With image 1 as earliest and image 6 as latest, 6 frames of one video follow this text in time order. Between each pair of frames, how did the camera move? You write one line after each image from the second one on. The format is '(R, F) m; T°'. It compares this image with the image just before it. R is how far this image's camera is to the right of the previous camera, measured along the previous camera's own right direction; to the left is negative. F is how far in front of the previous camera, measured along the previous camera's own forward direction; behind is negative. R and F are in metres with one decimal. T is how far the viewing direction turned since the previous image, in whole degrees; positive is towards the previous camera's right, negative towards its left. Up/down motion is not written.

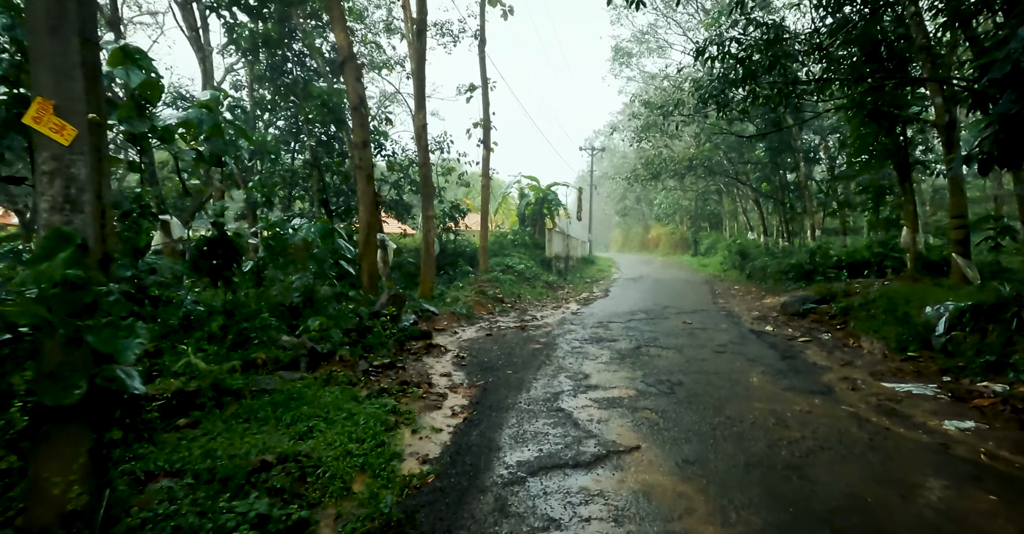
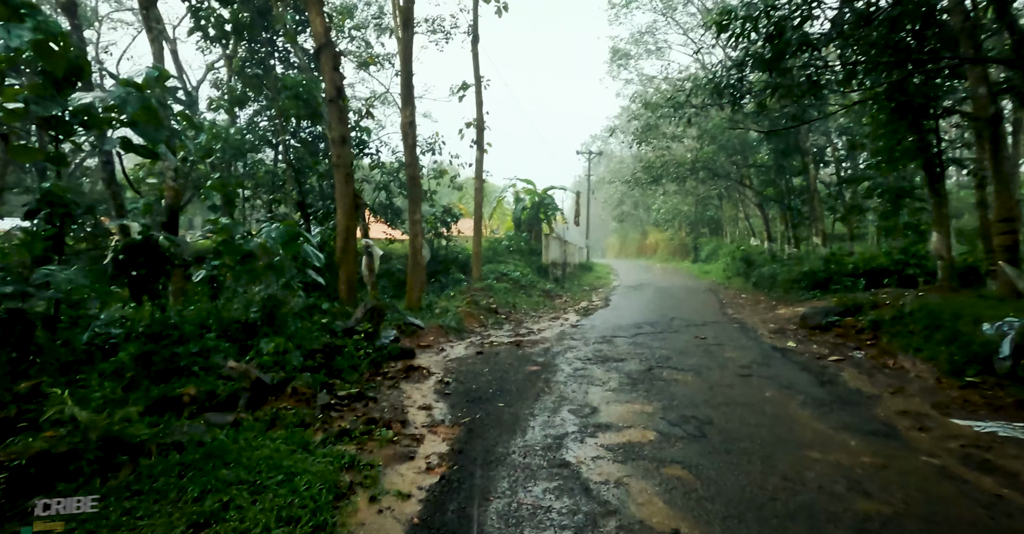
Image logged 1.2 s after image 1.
(0.0, +0.9) m; 0°
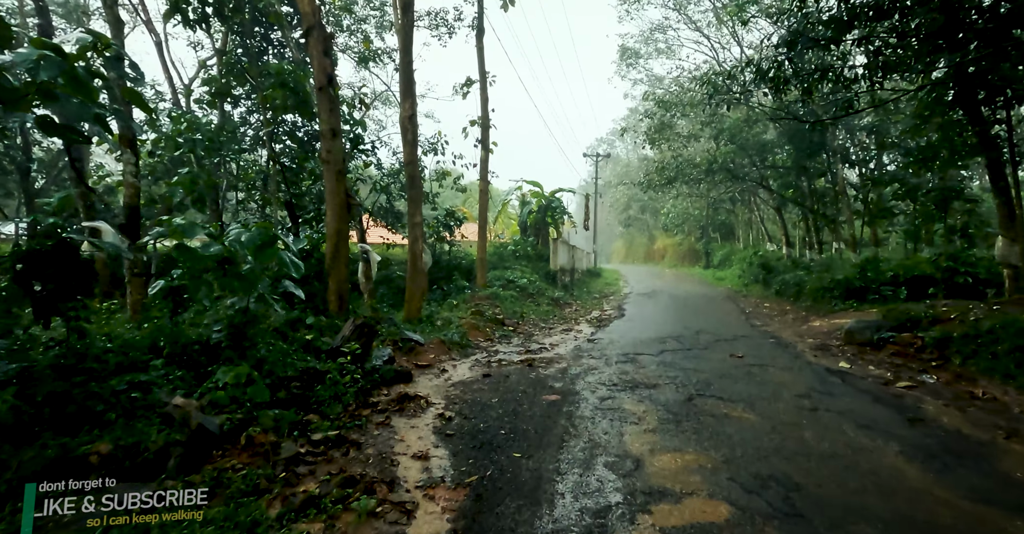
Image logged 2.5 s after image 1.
(-0.1, +0.9) m; 0°
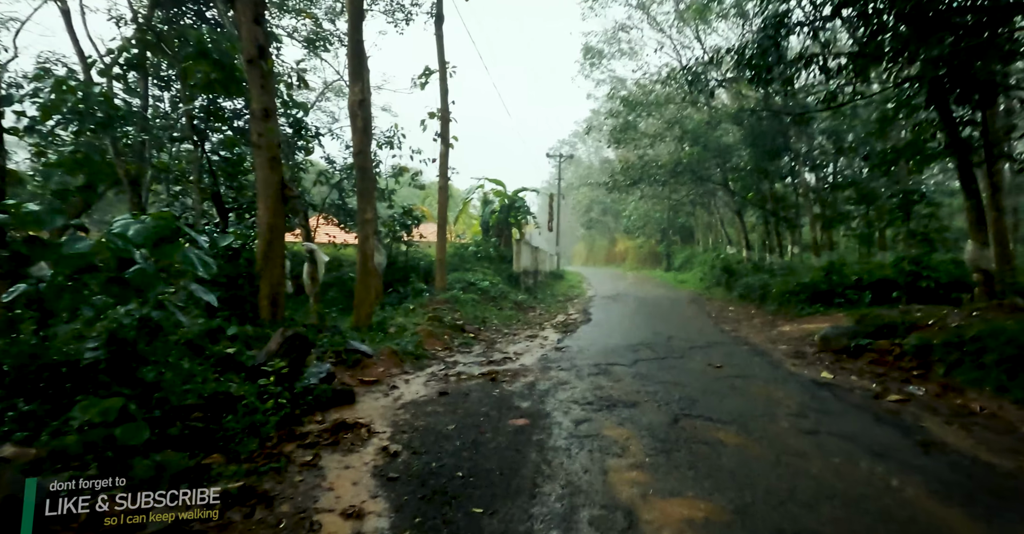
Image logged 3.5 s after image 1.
(0.0, +0.7) m; +4°
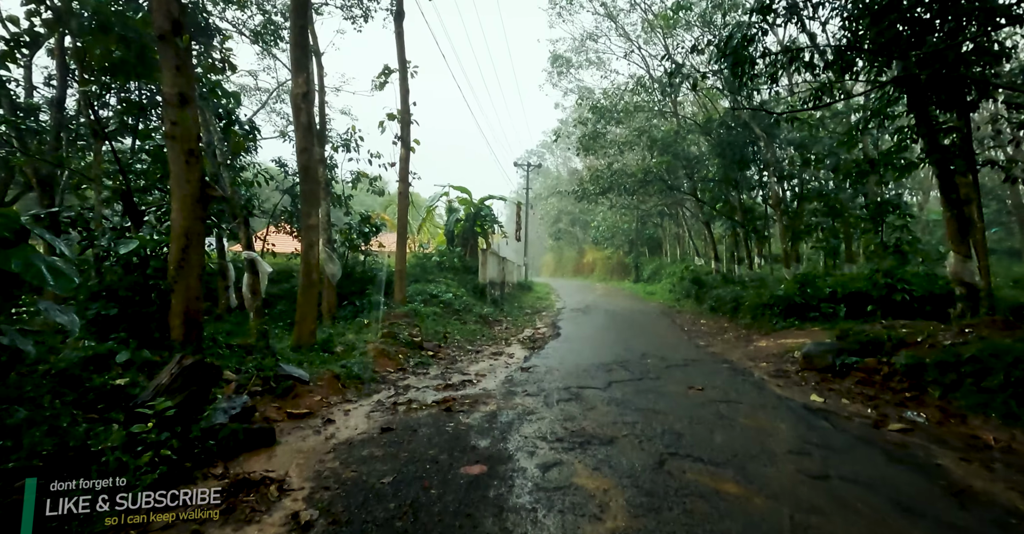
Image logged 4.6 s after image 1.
(+0.1, +0.7) m; +3°
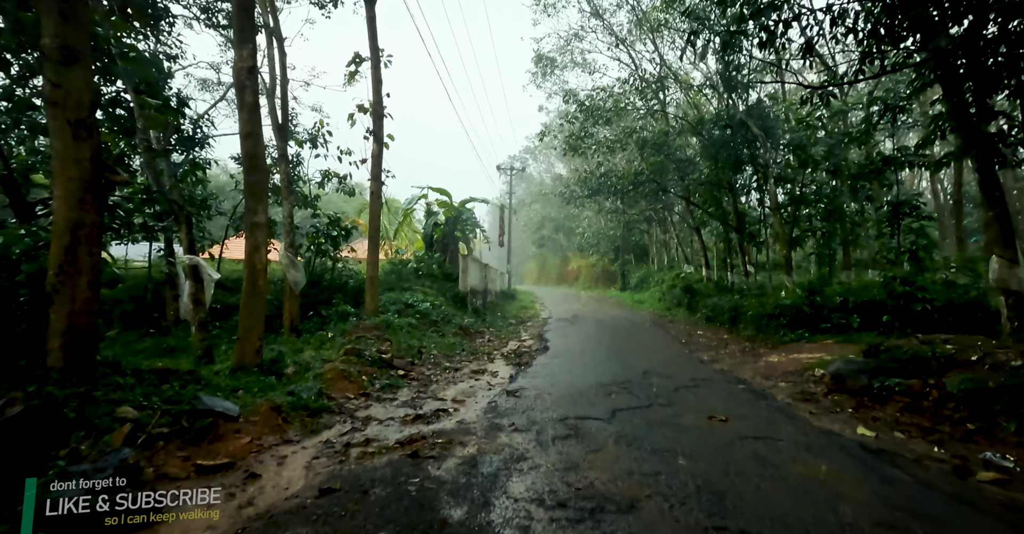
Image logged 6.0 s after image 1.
(0.0, +1.1) m; +2°
